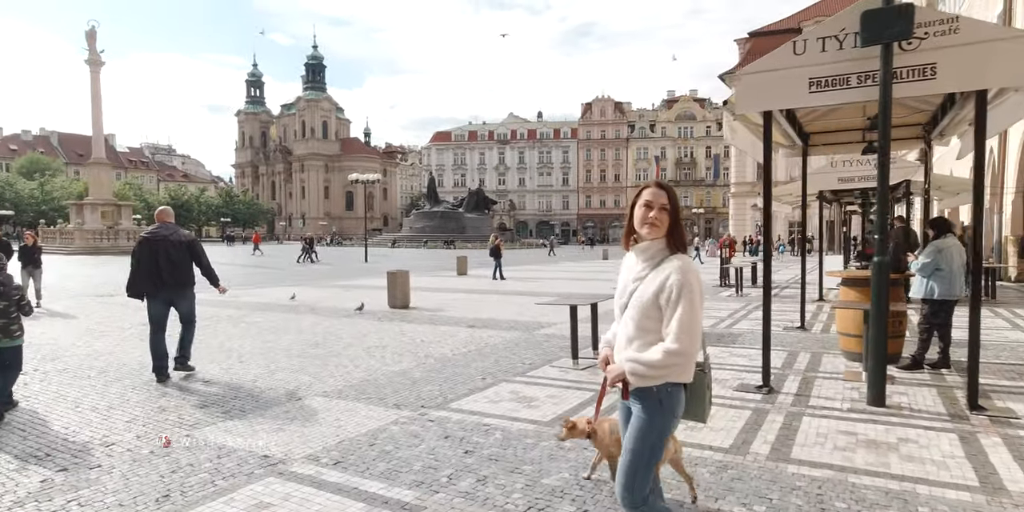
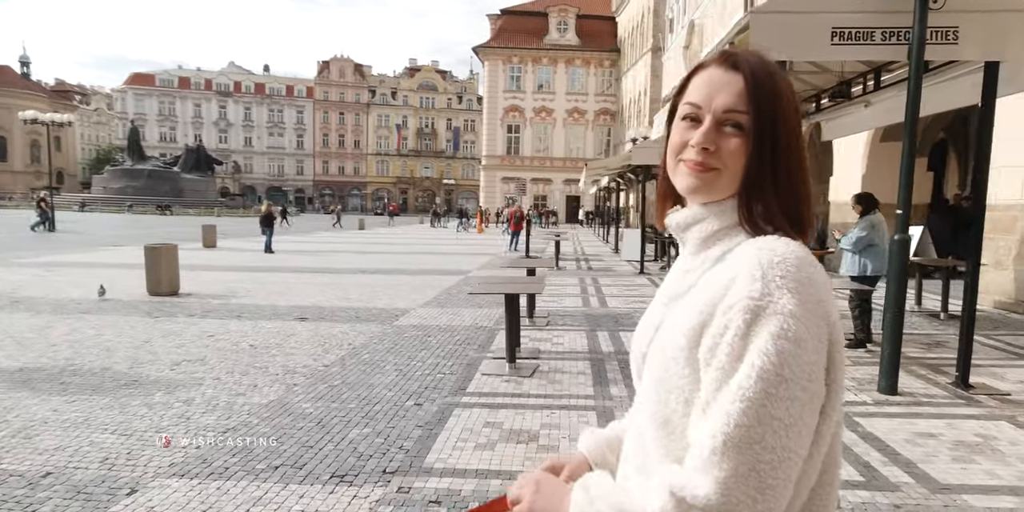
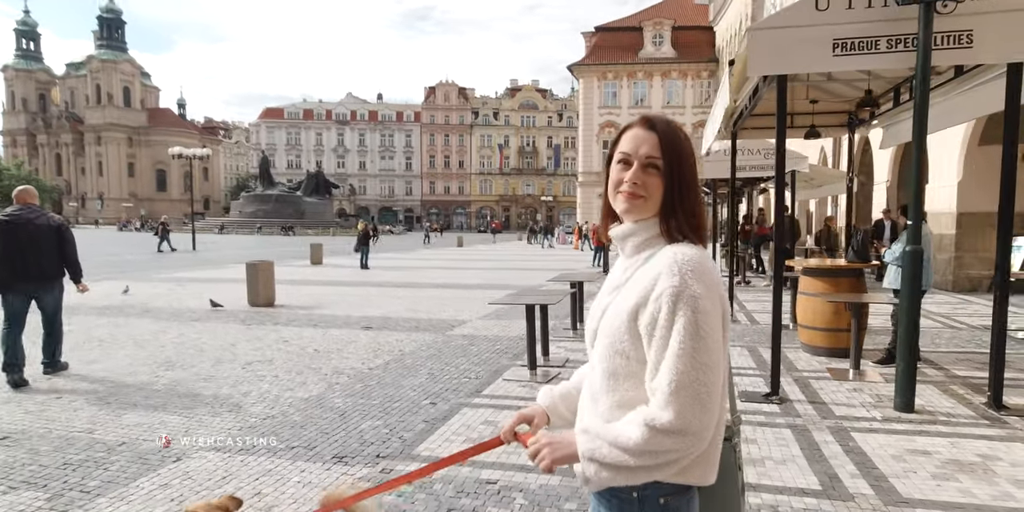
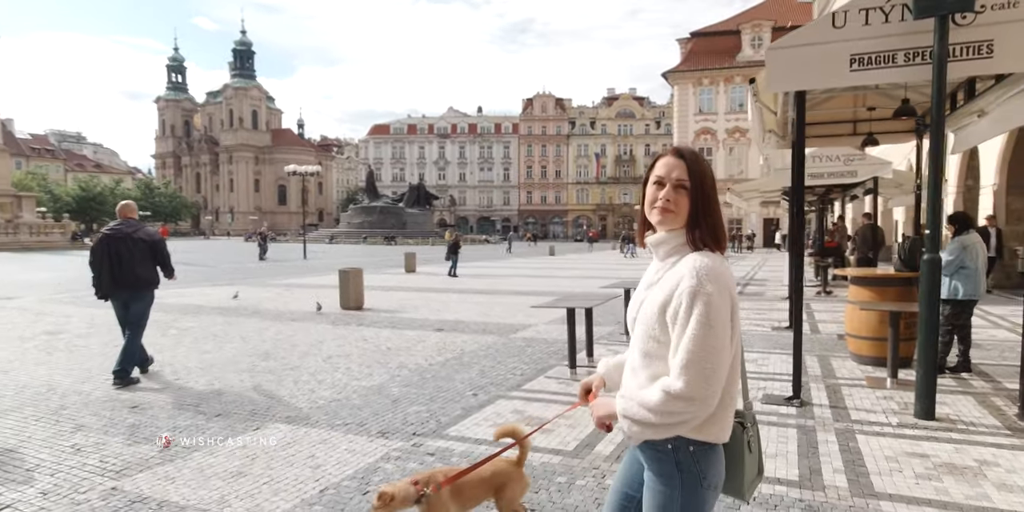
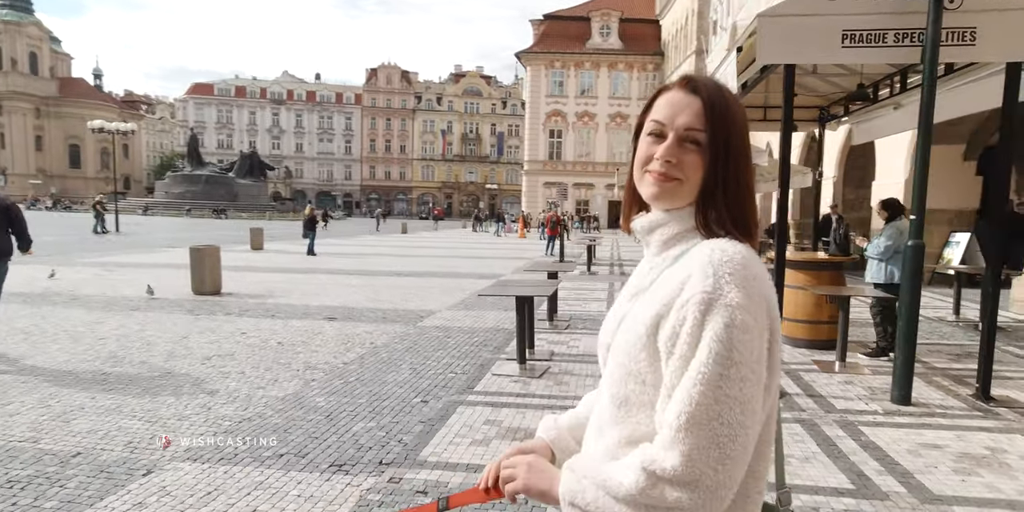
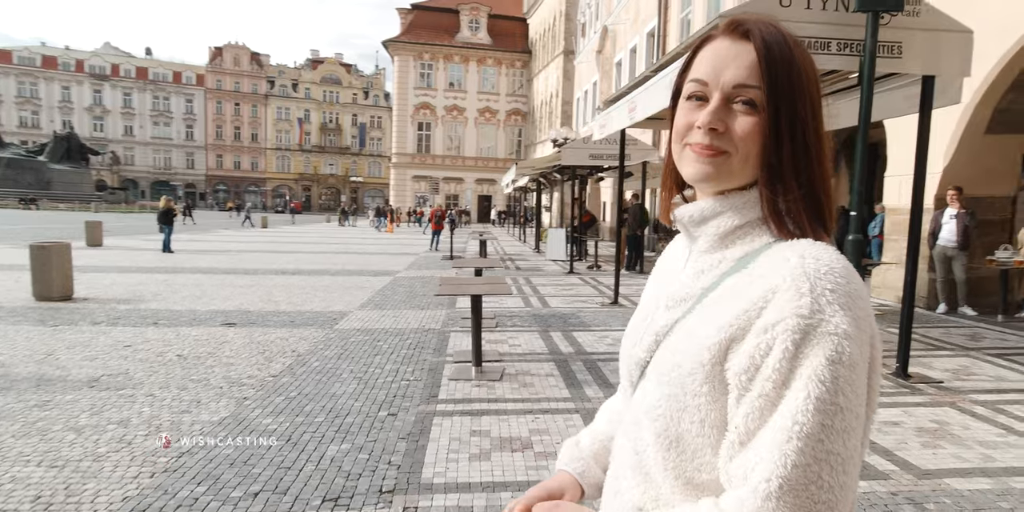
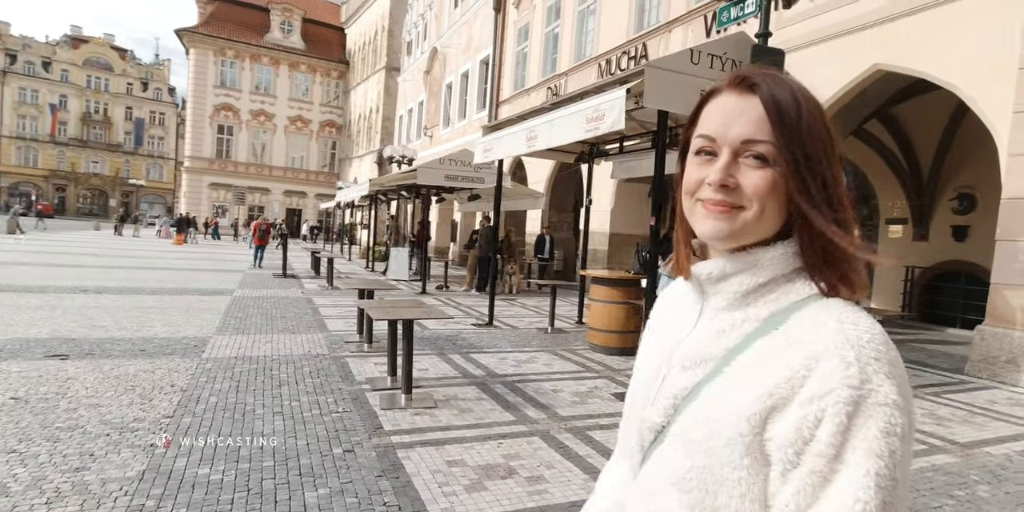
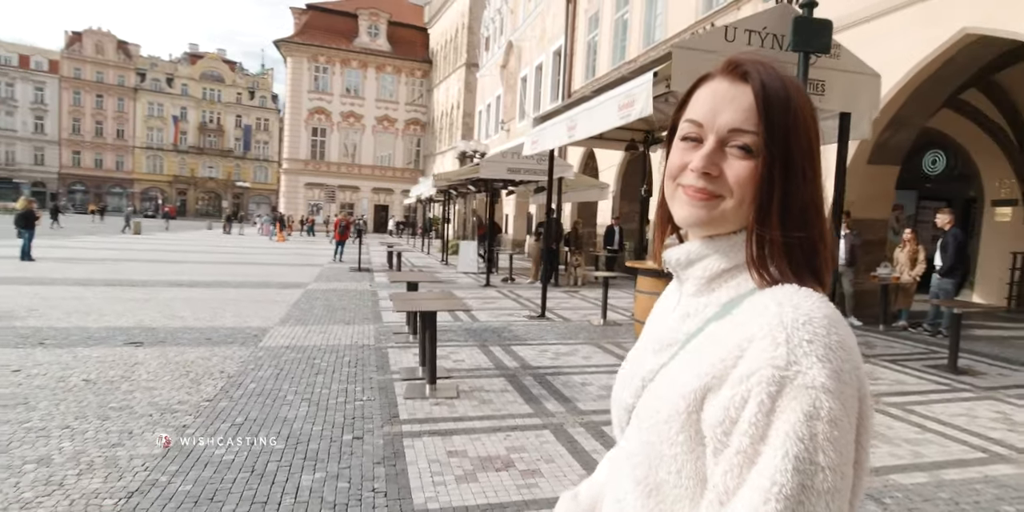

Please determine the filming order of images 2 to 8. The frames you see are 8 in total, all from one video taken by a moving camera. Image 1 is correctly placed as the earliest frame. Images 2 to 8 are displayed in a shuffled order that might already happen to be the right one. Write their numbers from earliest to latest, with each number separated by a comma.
4, 3, 5, 2, 6, 8, 7
